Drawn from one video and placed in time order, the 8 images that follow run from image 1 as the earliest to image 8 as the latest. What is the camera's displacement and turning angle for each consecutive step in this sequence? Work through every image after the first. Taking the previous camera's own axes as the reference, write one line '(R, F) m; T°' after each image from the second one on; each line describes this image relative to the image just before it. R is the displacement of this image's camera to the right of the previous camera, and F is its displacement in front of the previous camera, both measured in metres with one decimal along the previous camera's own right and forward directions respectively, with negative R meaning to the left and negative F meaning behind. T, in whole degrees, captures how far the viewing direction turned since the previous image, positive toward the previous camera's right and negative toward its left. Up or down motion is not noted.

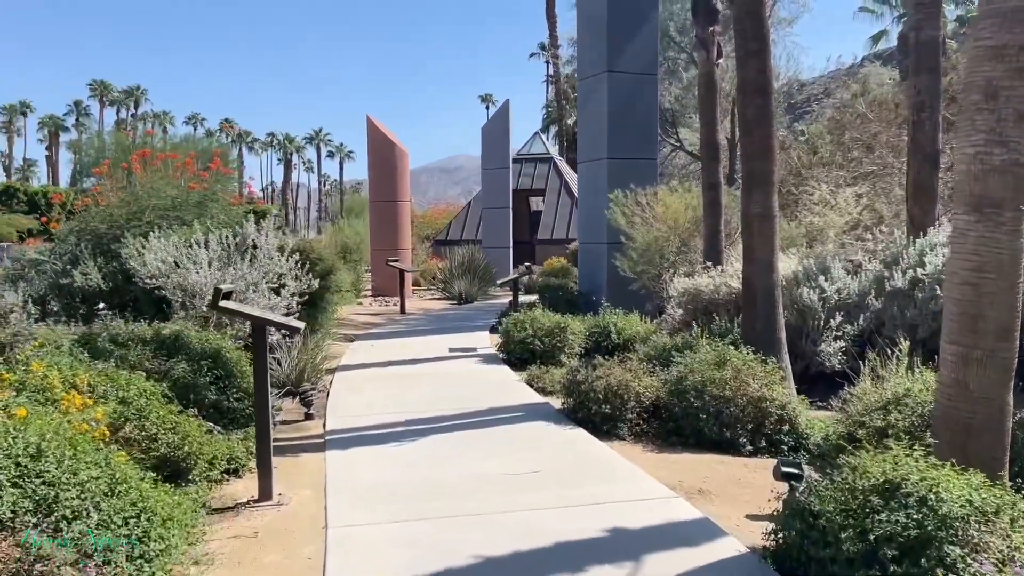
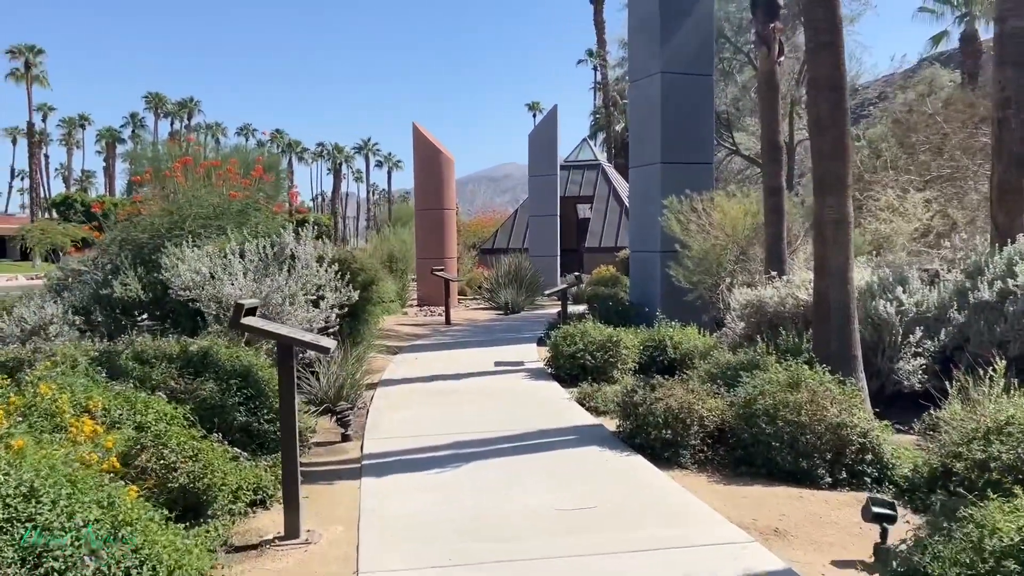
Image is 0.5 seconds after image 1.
(0.0, +0.6) m; -3°
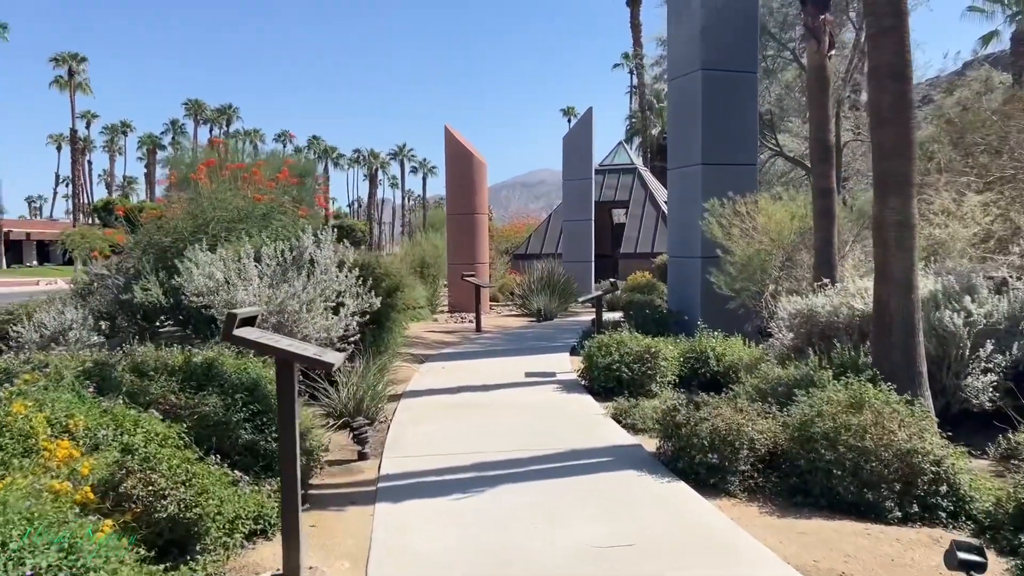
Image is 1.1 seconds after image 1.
(0.0, +0.6) m; -2°
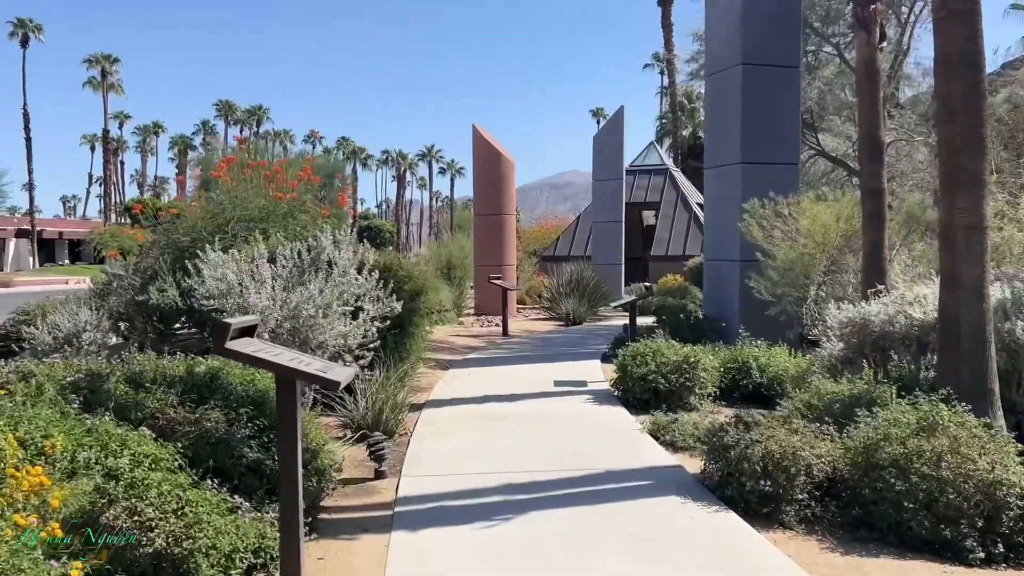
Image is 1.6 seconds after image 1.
(0.0, +0.5) m; -2°
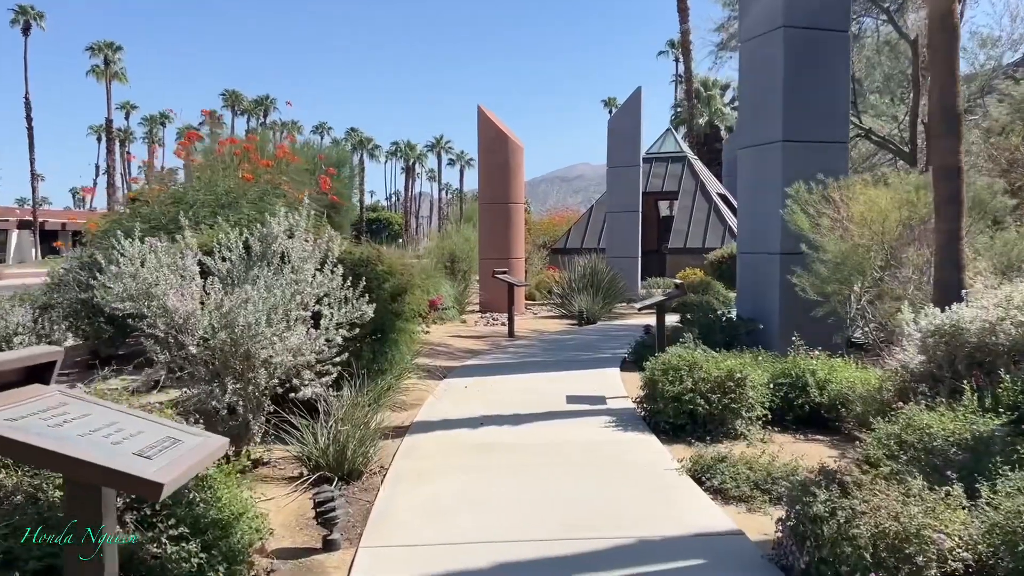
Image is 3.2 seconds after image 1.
(+0.1, +1.7) m; -1°
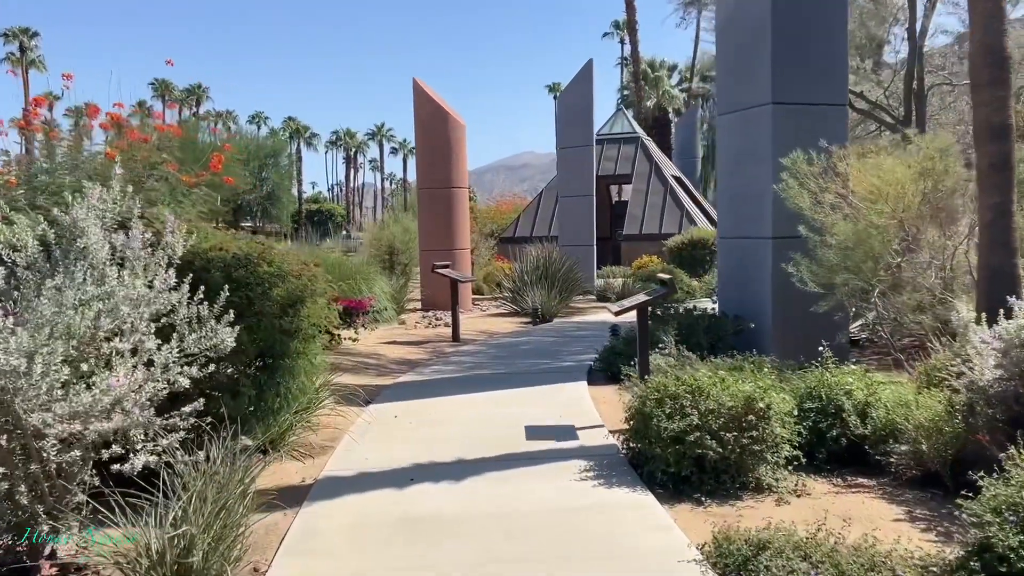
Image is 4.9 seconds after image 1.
(+0.1, +2.0) m; +4°
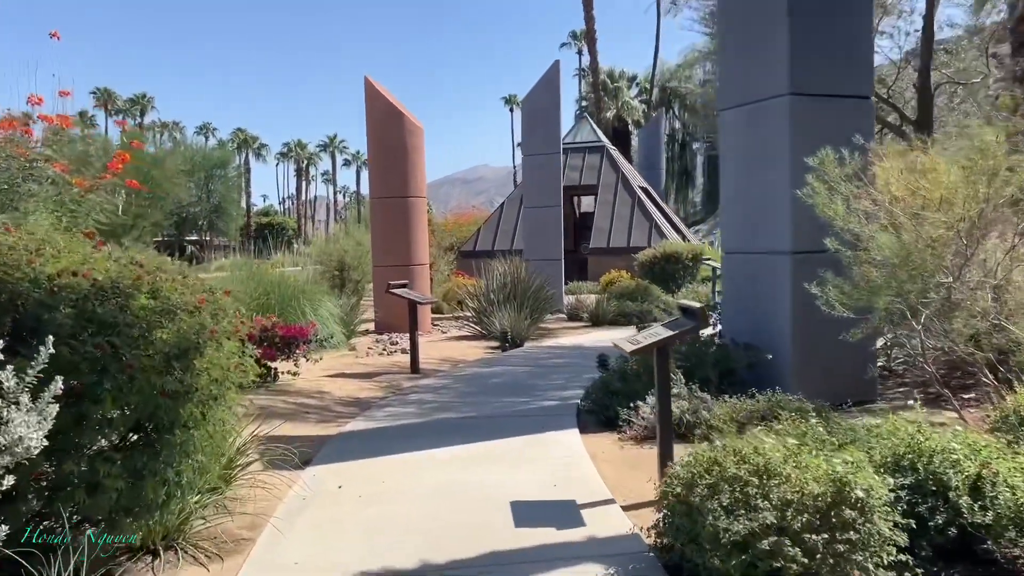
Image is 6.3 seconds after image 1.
(-0.2, +1.6) m; +3°
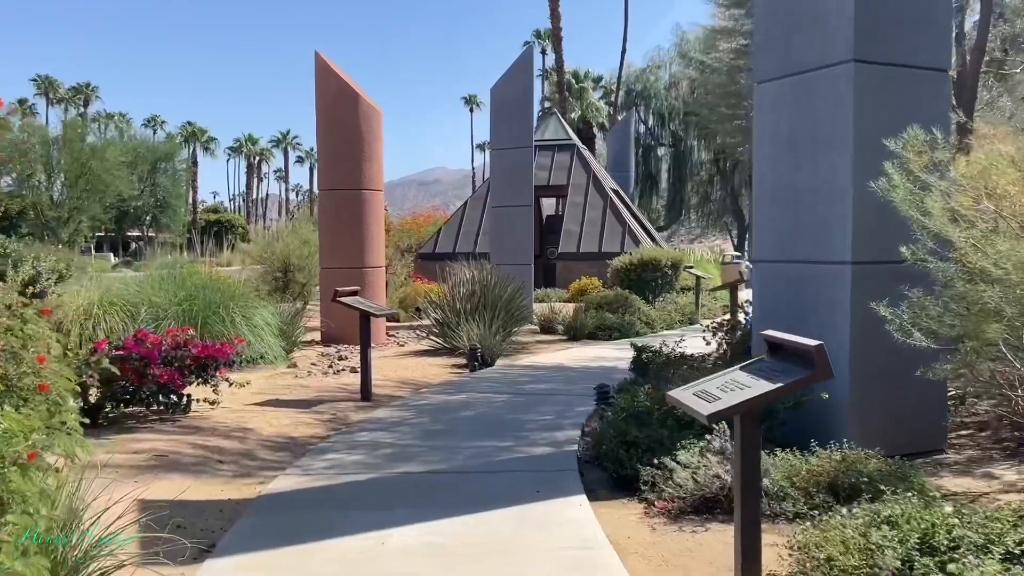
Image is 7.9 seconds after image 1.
(-0.2, +1.9) m; +3°
